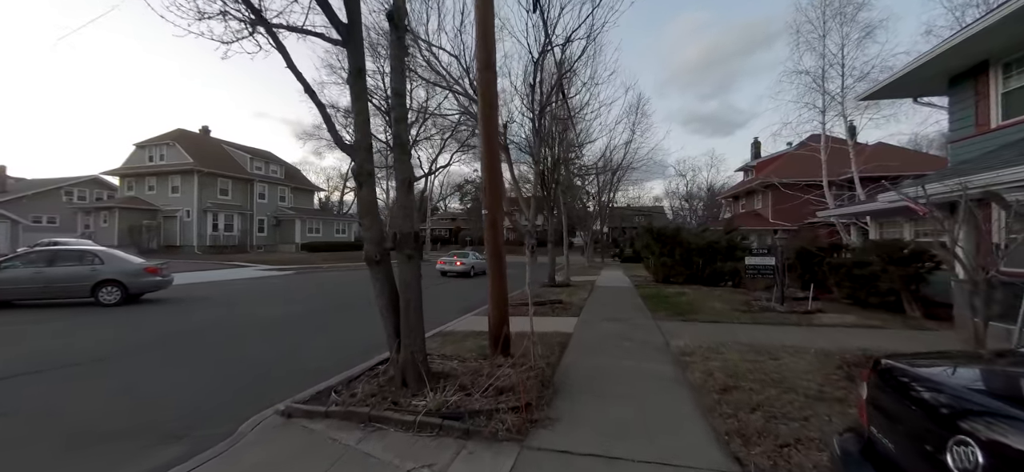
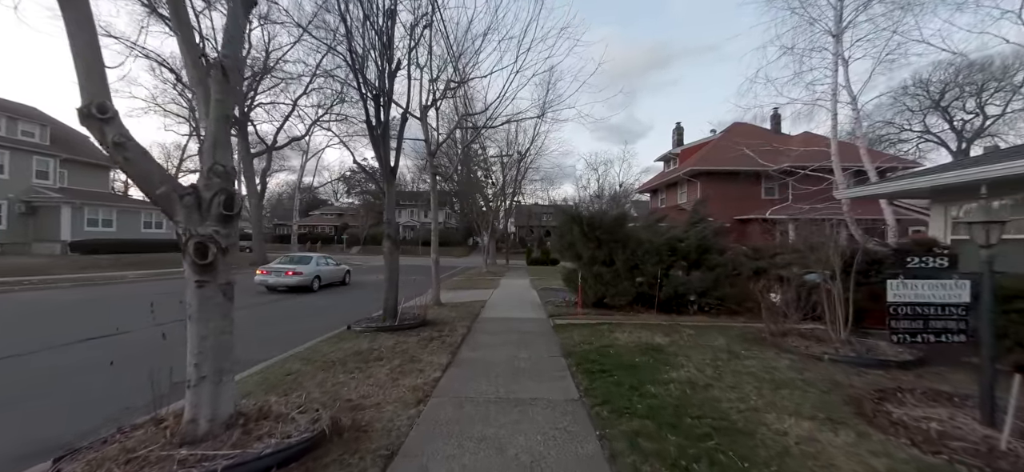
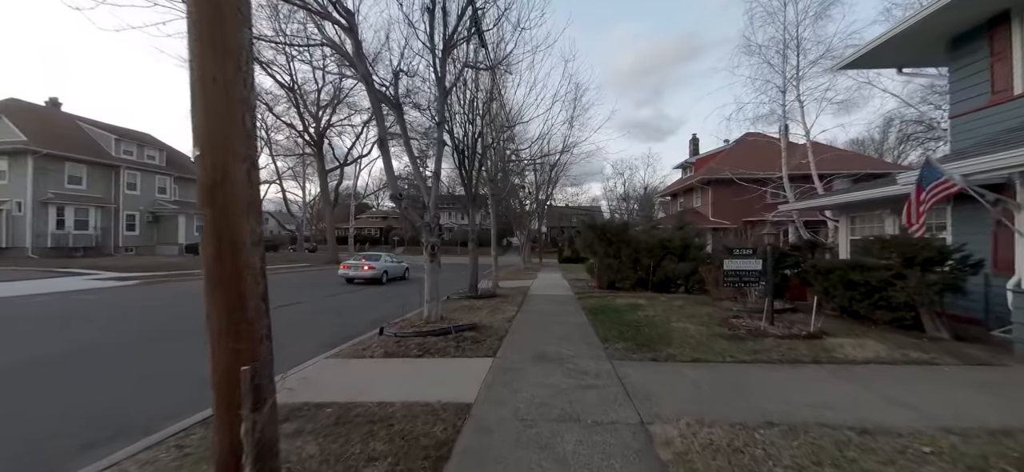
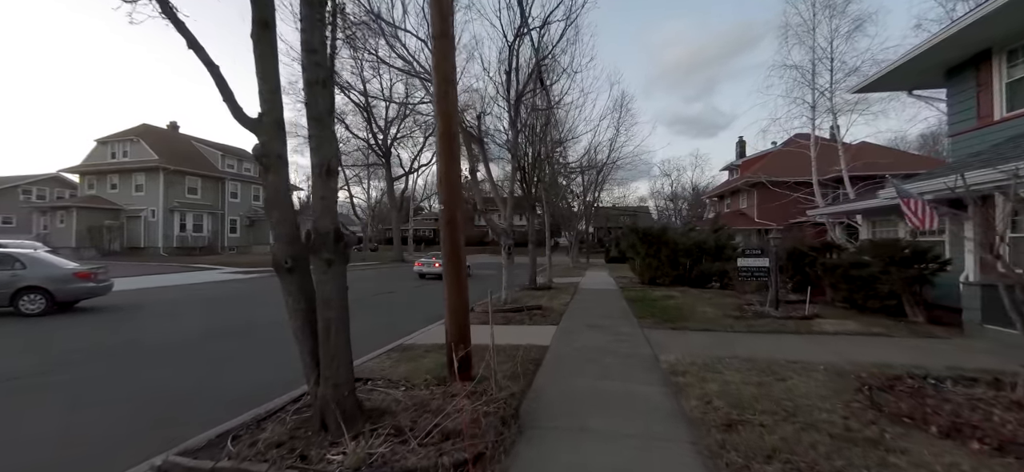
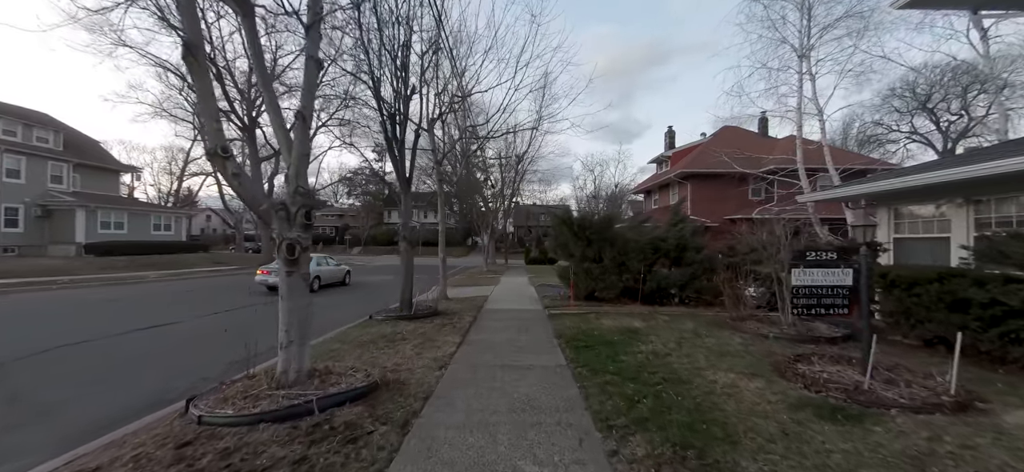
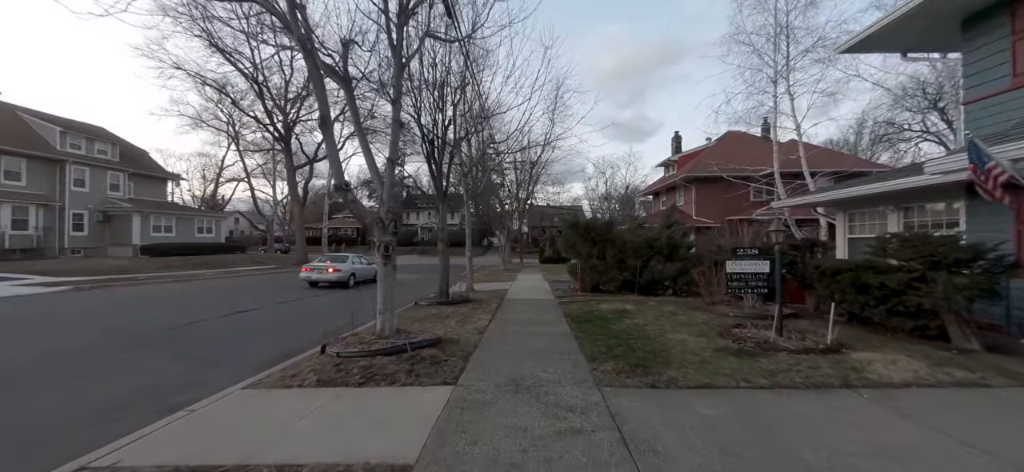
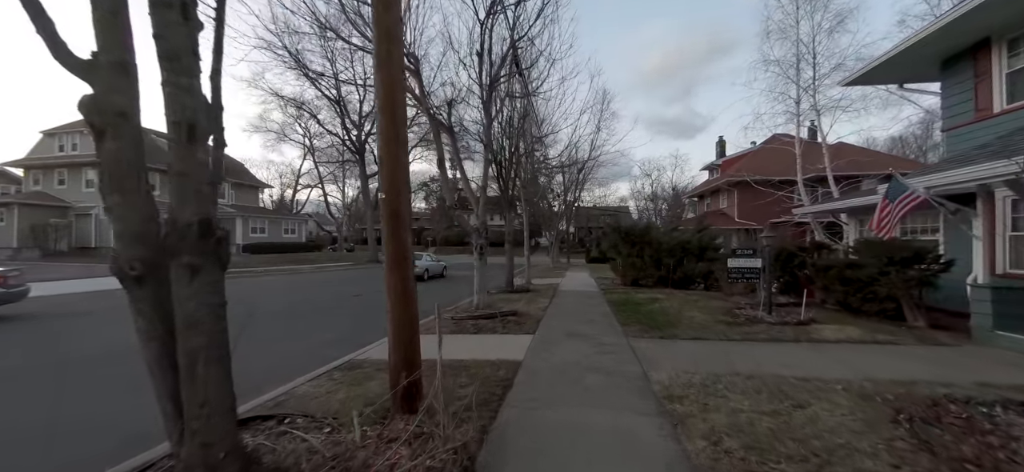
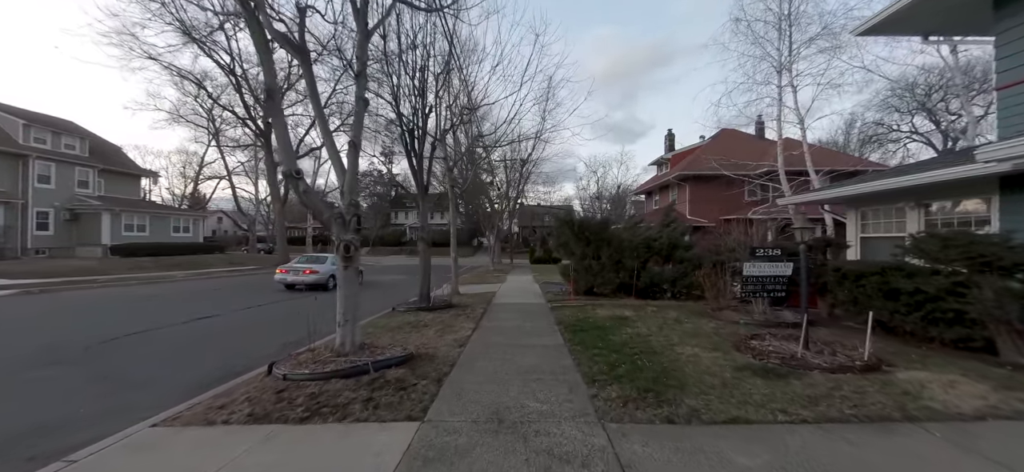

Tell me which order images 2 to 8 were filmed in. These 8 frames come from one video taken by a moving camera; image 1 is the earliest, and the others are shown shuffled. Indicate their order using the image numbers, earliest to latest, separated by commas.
4, 7, 3, 6, 8, 5, 2
